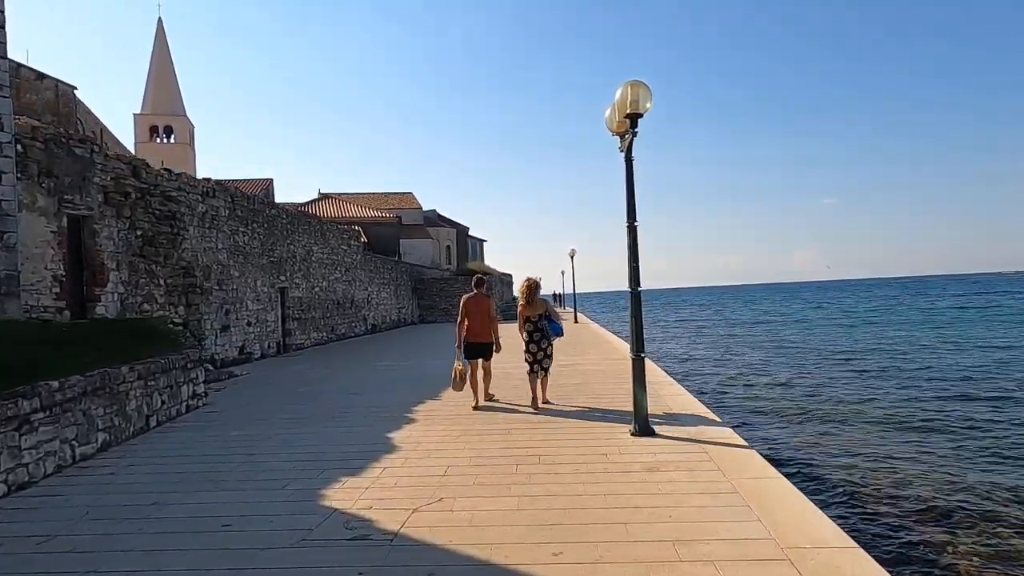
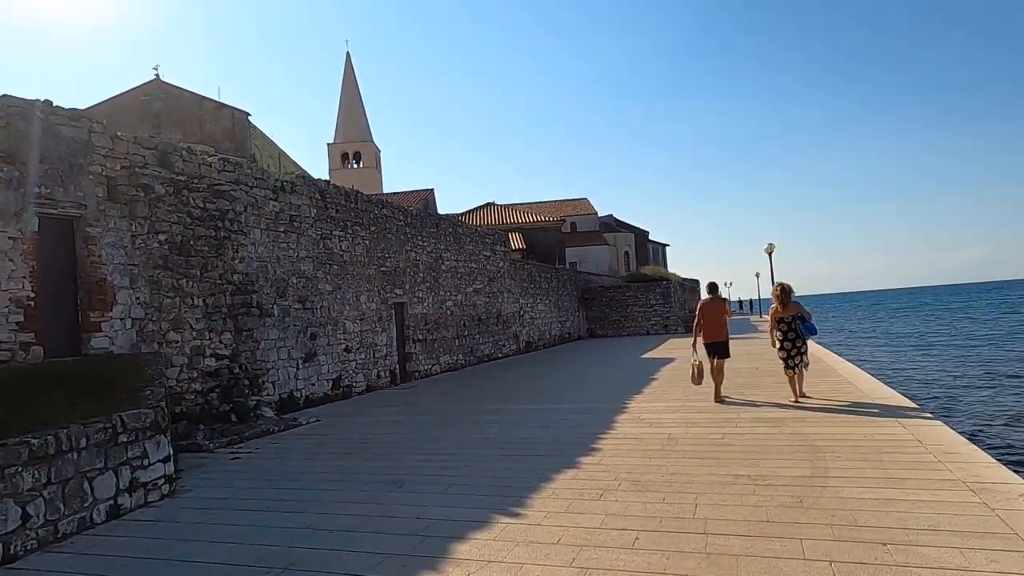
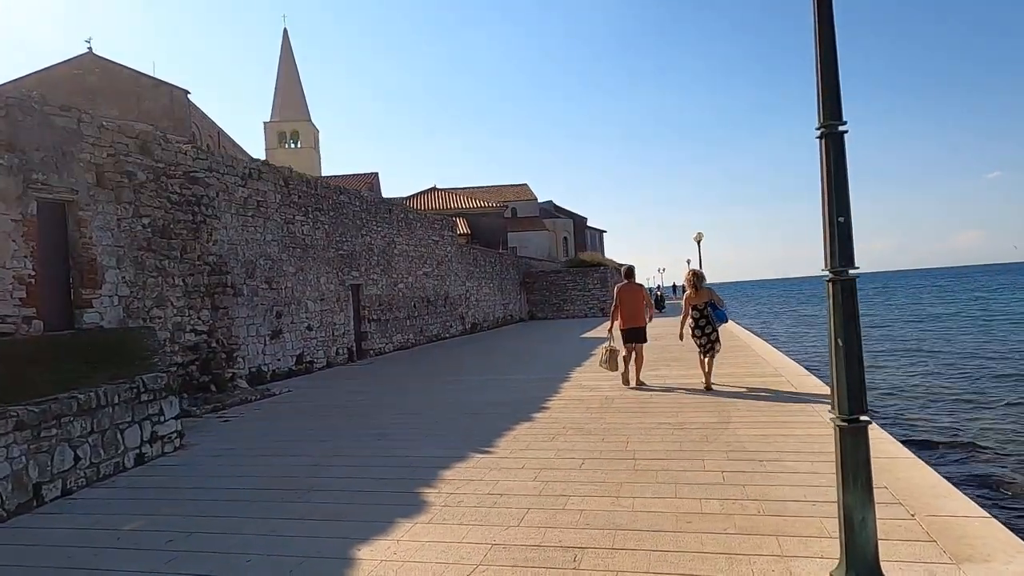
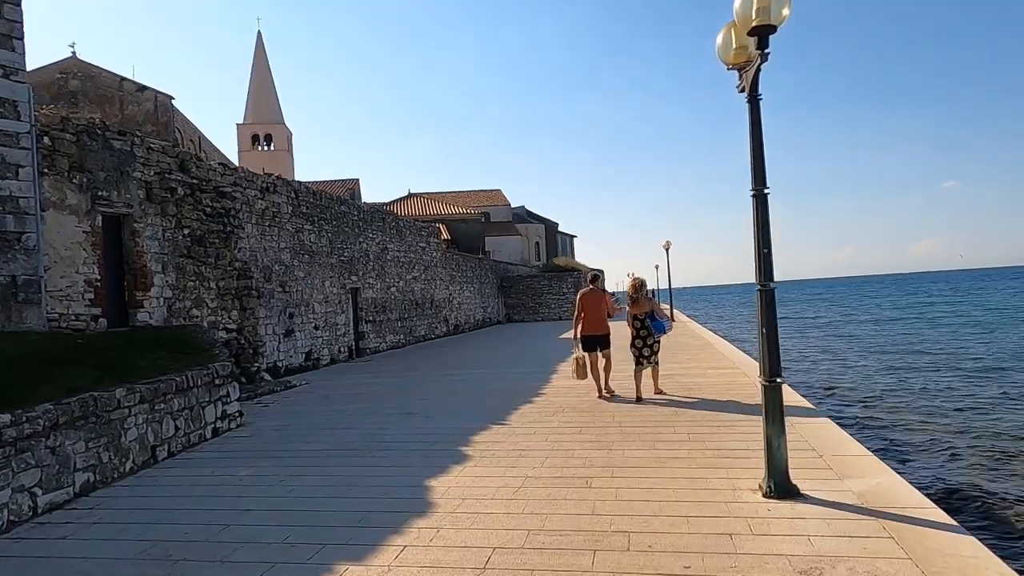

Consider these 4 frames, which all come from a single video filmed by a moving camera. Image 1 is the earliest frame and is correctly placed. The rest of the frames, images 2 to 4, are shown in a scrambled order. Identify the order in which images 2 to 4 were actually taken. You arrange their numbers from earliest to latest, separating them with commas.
4, 3, 2
